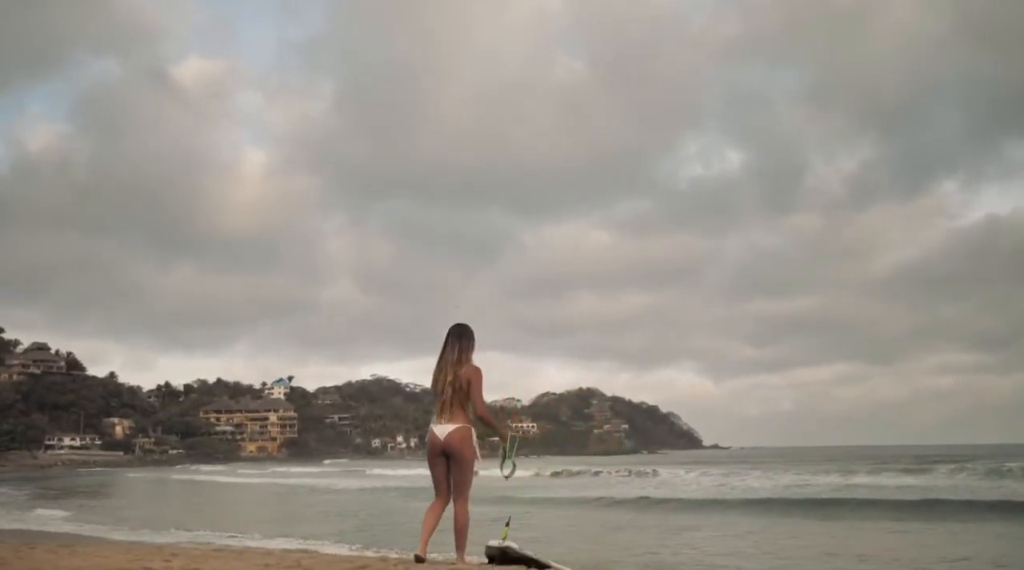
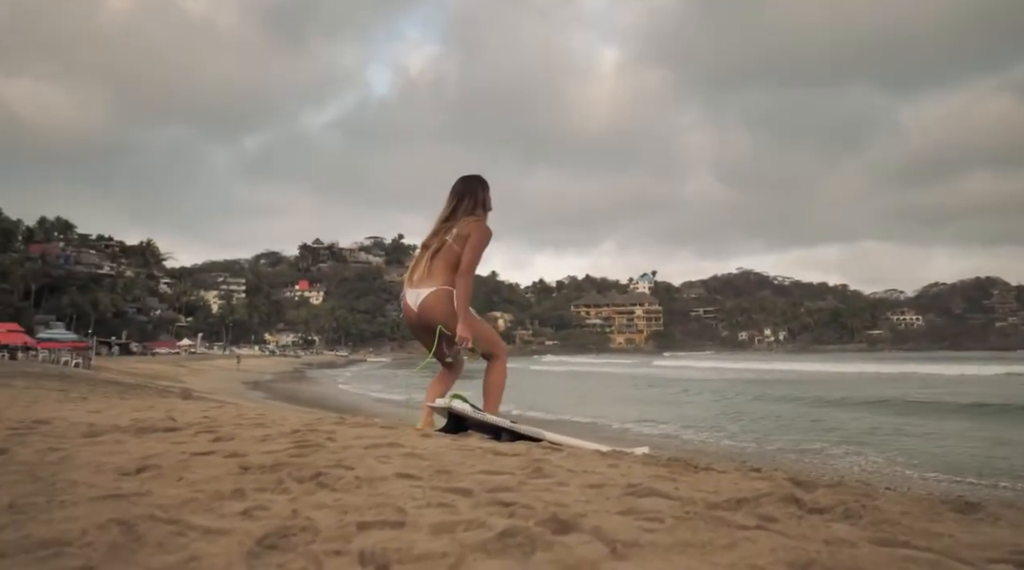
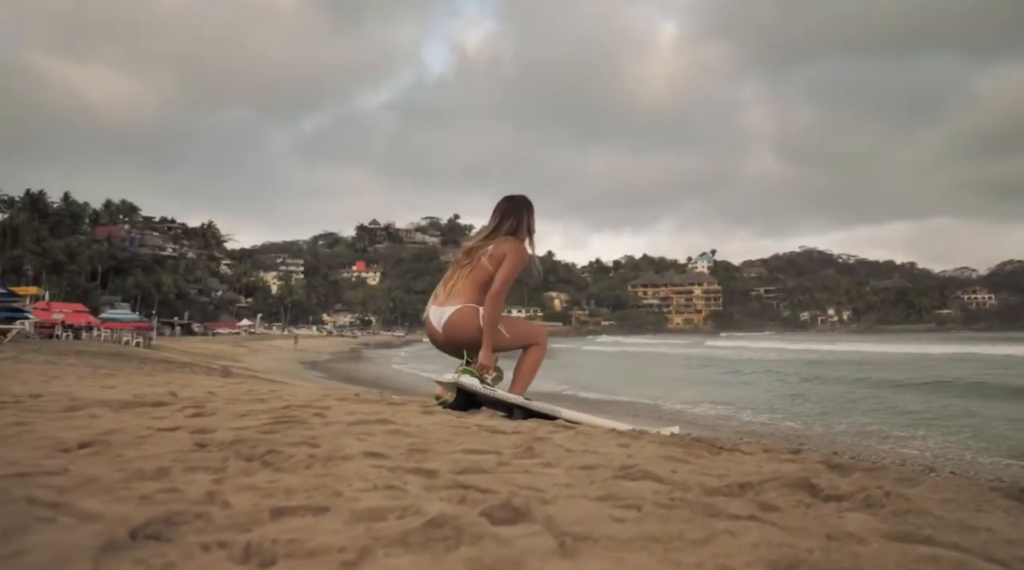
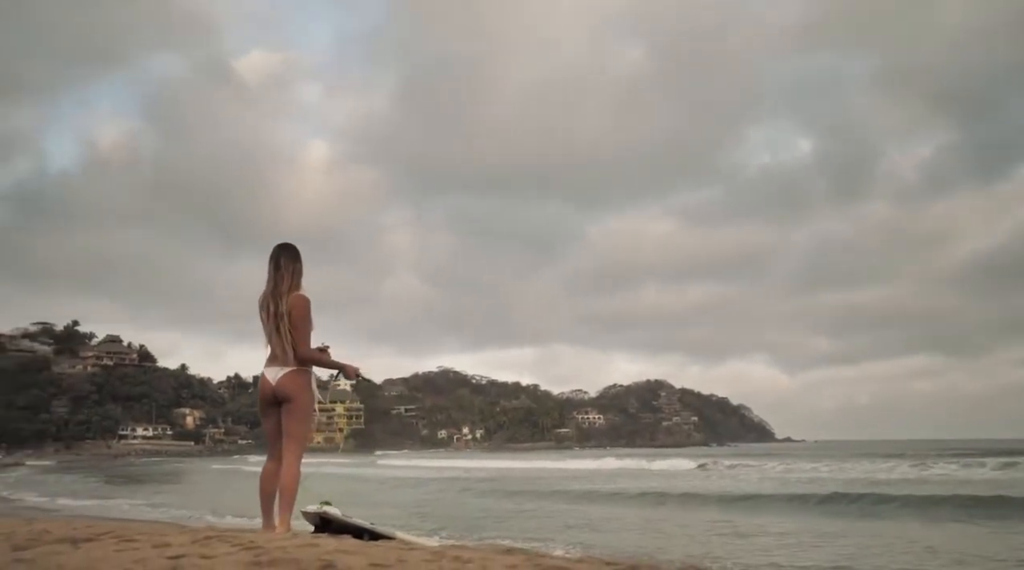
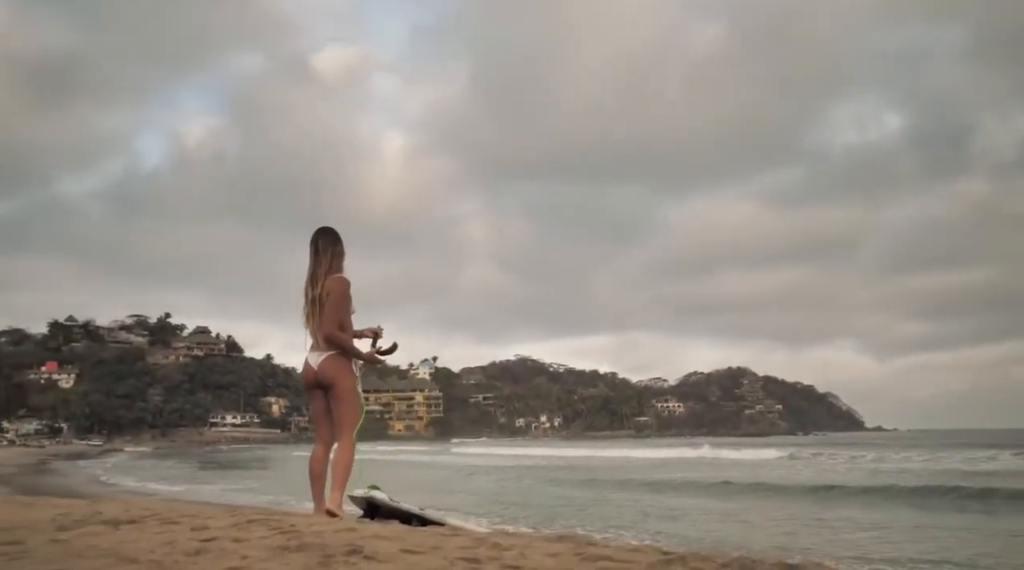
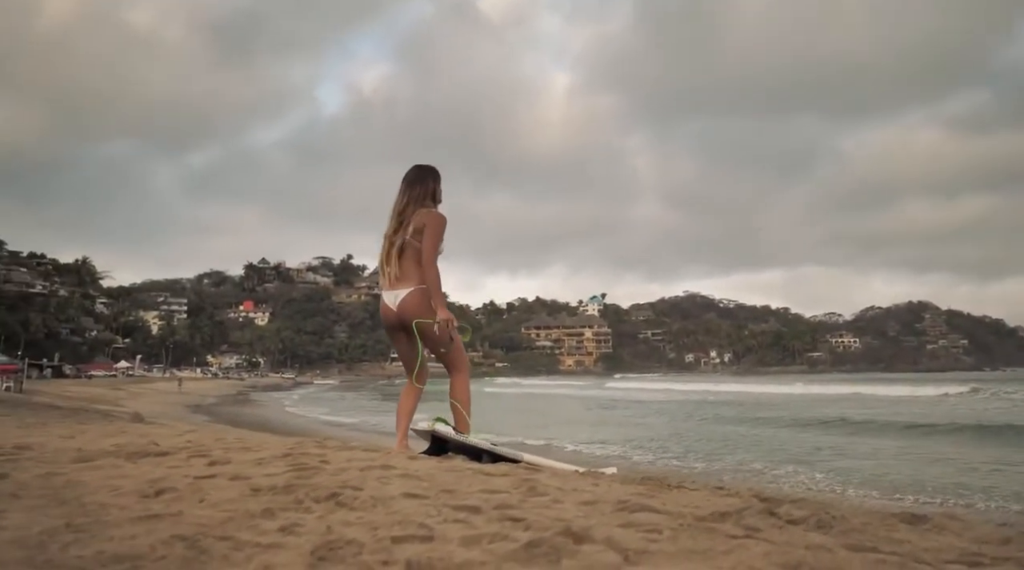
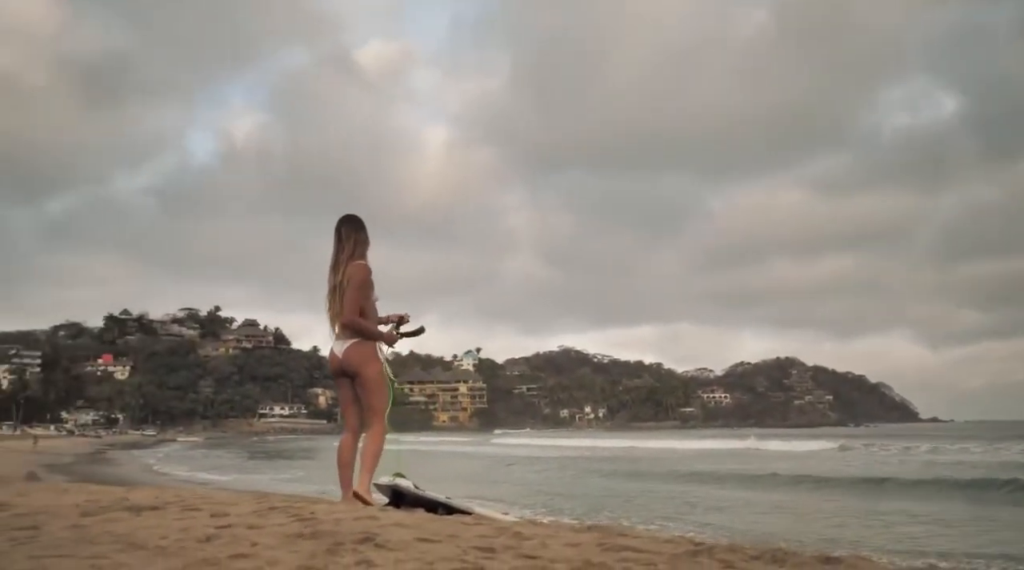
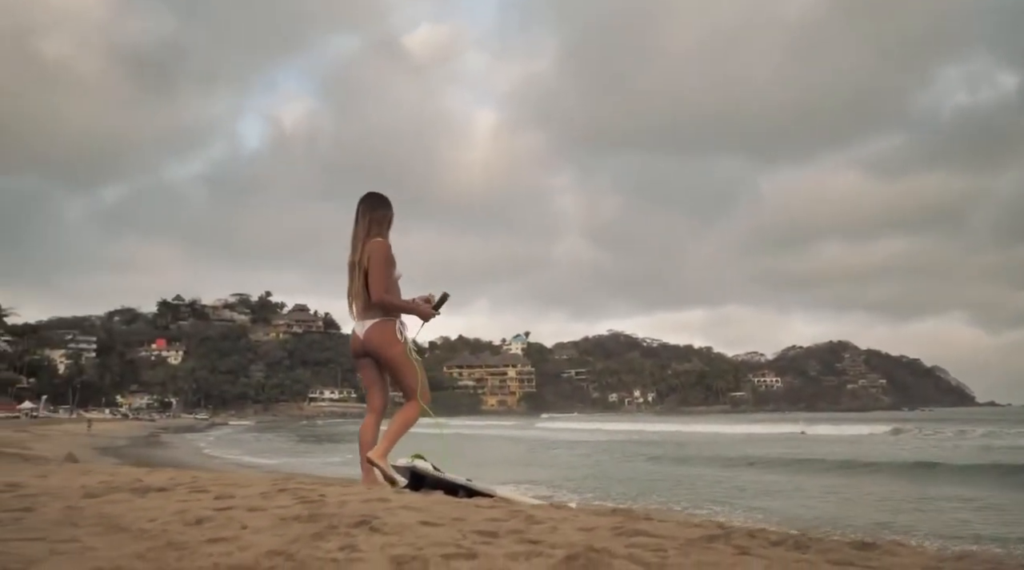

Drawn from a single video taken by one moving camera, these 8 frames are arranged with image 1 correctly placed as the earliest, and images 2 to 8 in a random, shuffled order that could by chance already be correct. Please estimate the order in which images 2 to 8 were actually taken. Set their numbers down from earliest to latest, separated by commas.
4, 5, 7, 8, 6, 2, 3
